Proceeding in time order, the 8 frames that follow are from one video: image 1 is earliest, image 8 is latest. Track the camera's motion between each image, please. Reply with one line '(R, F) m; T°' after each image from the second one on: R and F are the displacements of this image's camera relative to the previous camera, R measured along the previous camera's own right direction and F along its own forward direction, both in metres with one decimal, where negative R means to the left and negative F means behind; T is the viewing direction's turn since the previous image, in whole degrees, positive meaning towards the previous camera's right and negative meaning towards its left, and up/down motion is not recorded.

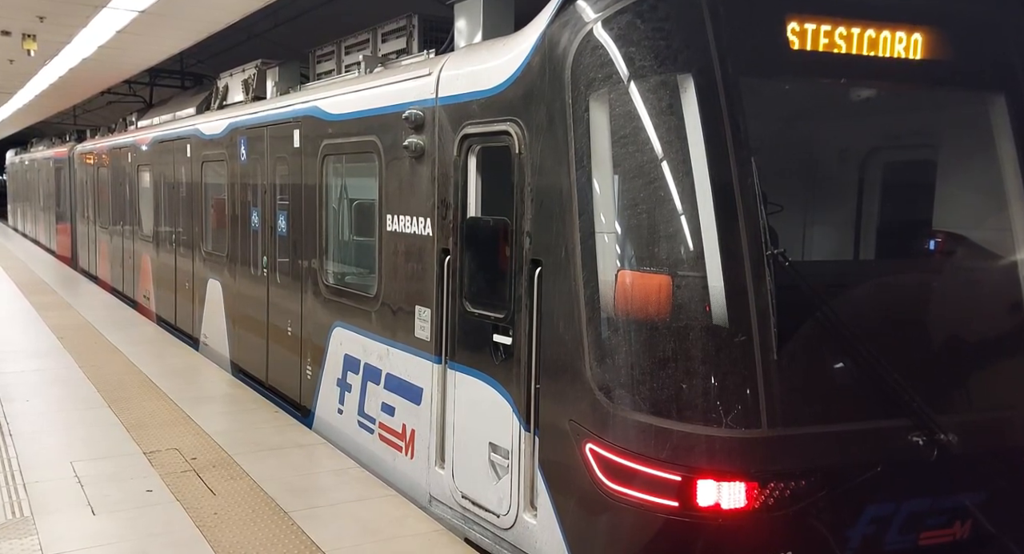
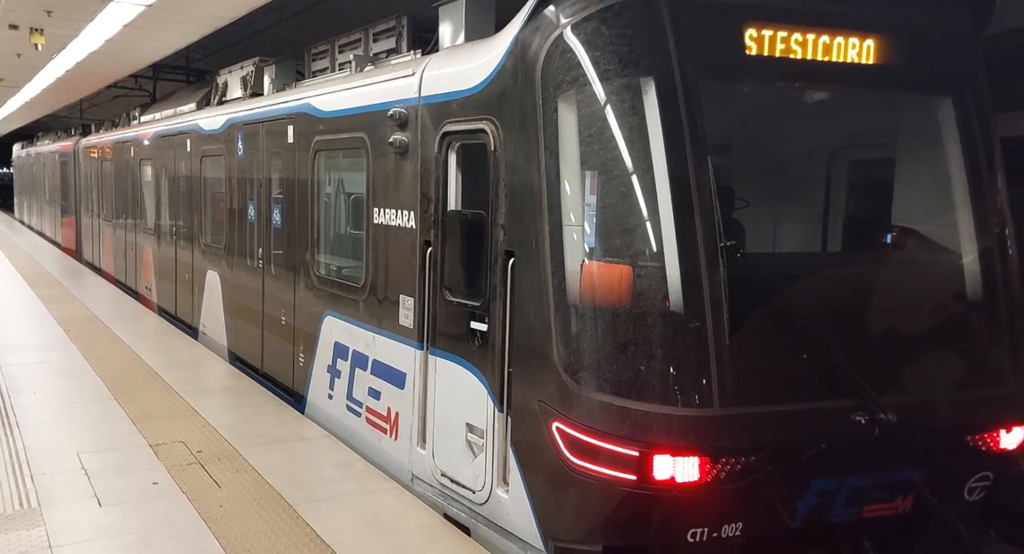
(+0.1, -0.2) m; 0°
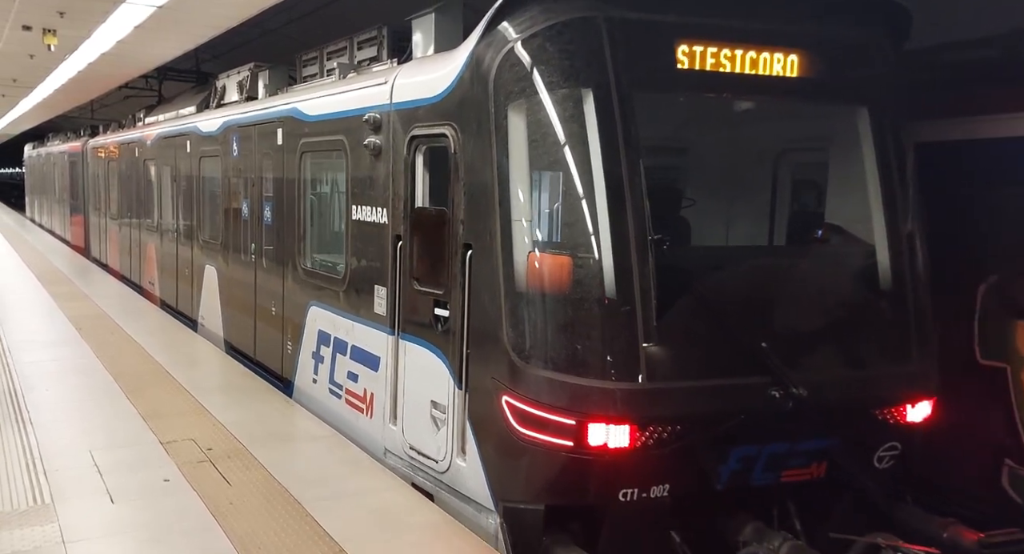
(+0.2, -0.4) m; -1°
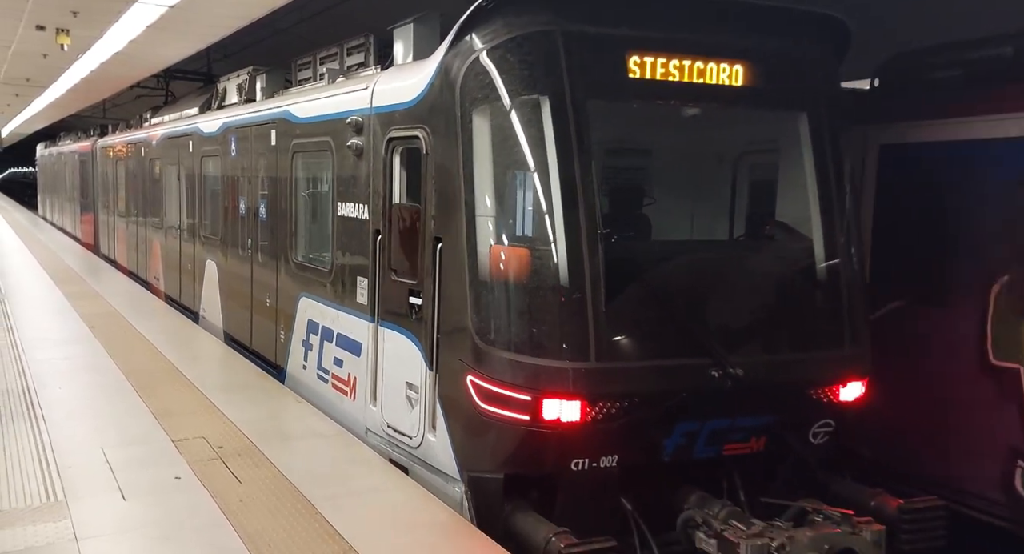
(+0.2, -0.3) m; -1°
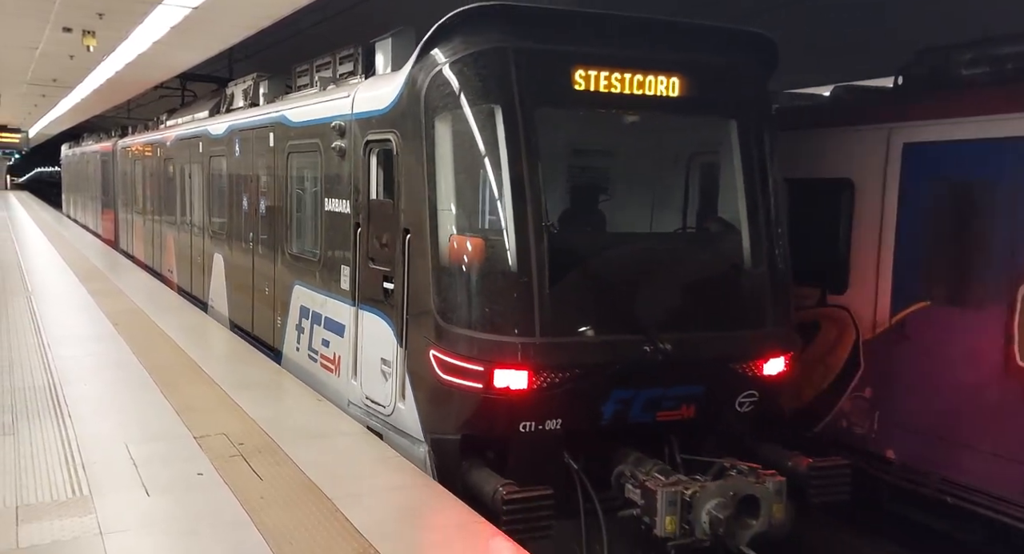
(+0.3, -0.5) m; -1°
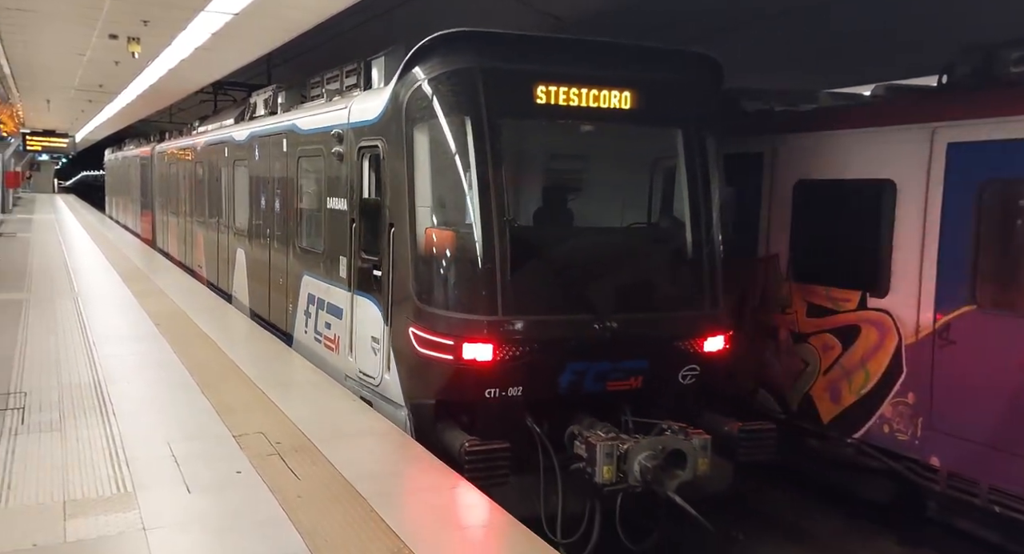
(+0.4, -0.7) m; -2°
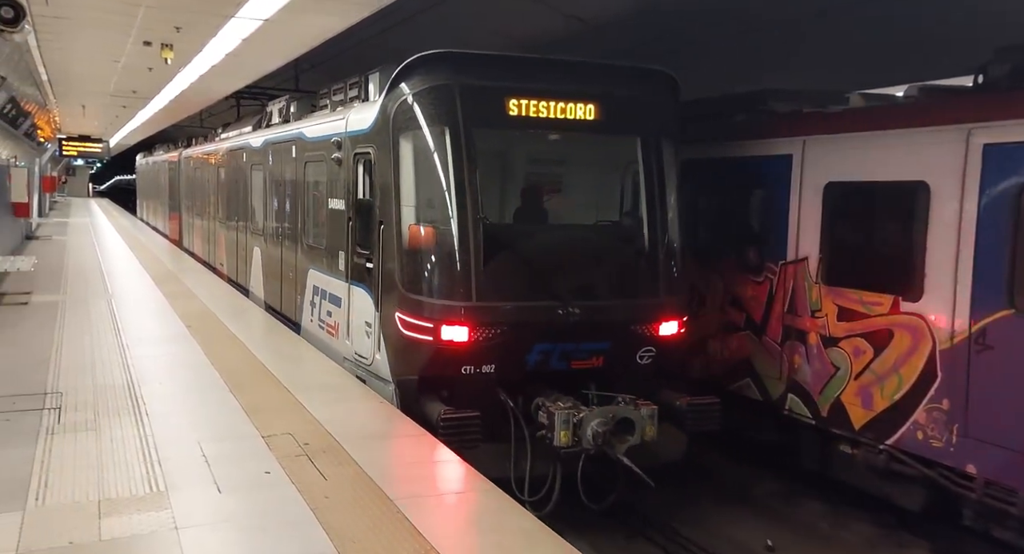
(+0.4, -0.7) m; -2°
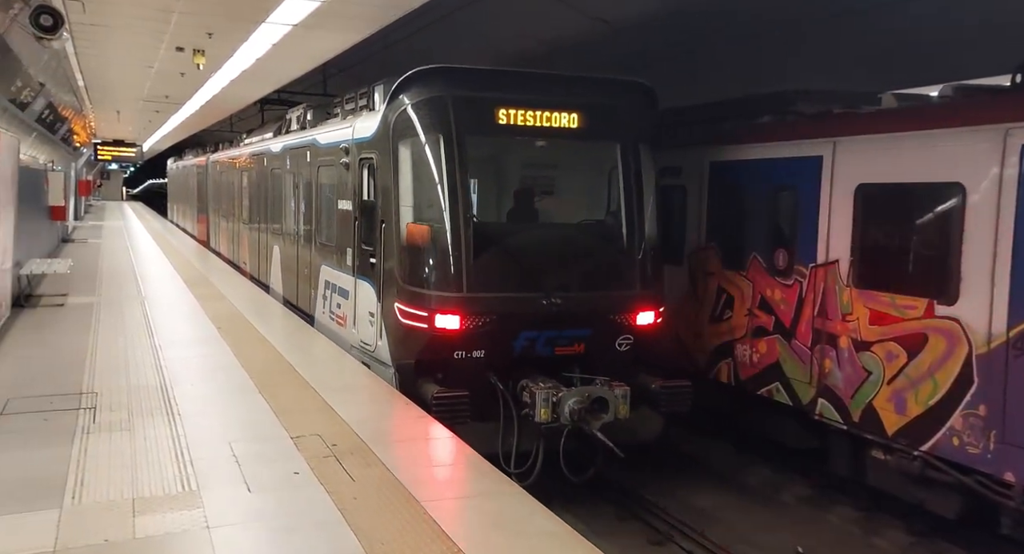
(+0.3, -0.6) m; -2°
